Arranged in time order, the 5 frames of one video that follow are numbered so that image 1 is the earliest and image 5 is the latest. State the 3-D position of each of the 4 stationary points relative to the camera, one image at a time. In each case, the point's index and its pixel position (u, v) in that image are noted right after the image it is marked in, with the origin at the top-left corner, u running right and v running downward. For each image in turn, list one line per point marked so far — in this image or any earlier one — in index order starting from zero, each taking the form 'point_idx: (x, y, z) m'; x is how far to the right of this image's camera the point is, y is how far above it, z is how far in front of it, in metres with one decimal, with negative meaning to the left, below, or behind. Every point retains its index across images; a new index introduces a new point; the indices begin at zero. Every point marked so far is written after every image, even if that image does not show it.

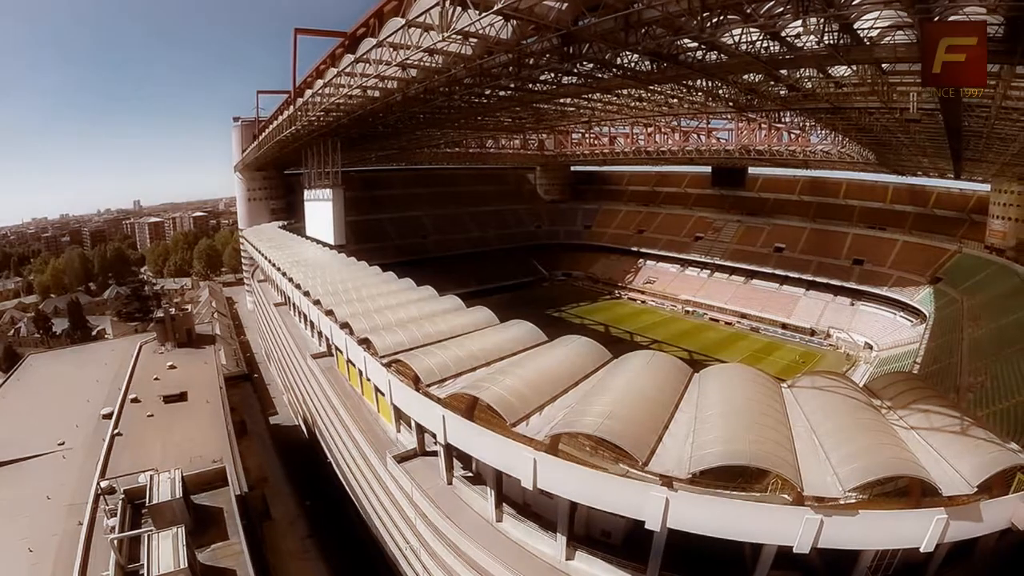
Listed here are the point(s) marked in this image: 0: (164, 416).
0: (-13.0, -4.9, +19.4) m
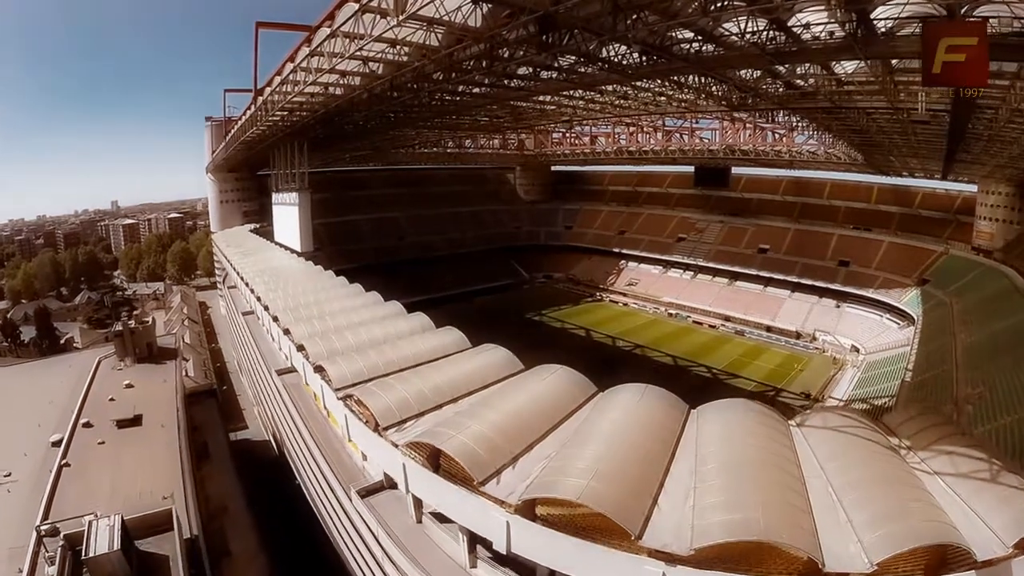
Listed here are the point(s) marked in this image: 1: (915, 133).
0: (-13.7, -5.4, +17.8) m
1: (+15.2, +6.0, +19.5) m
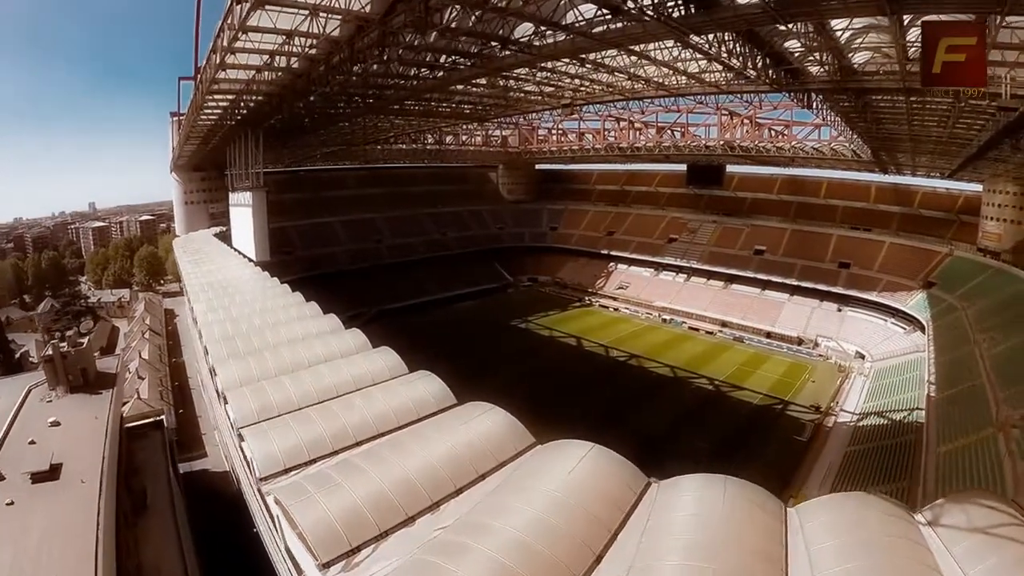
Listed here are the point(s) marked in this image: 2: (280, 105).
0: (-13.8, -6.0, +14.6) m
1: (+14.9, +5.7, +17.2) m
2: (-8.6, +6.8, +19.3) m
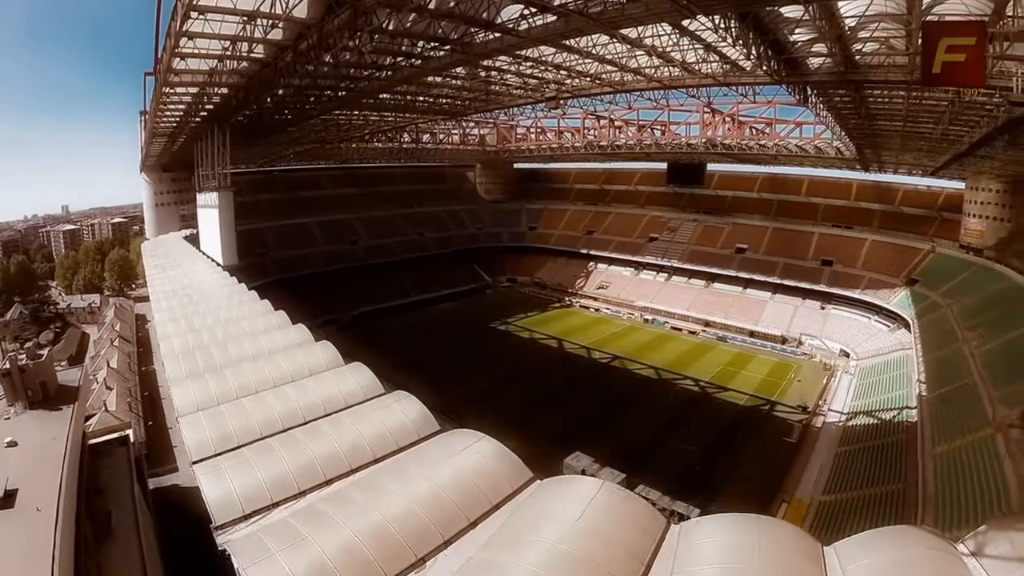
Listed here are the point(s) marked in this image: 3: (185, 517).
0: (-14.1, -6.3, +13.4) m
1: (+14.4, +5.7, +16.9) m
2: (-9.2, +6.6, +18.2) m
3: (-10.9, -8.0, +16.9) m
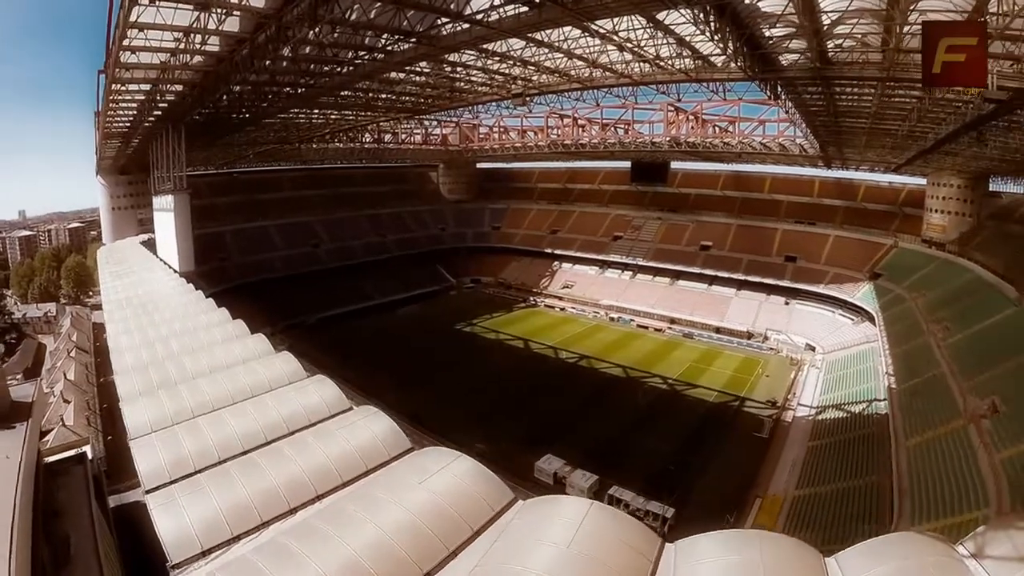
0: (-14.5, -6.6, +12.3) m
1: (+13.6, +5.9, +17.1) m
2: (-10.1, +6.4, +17.4) m
3: (-11.5, -8.2, +15.9) m
